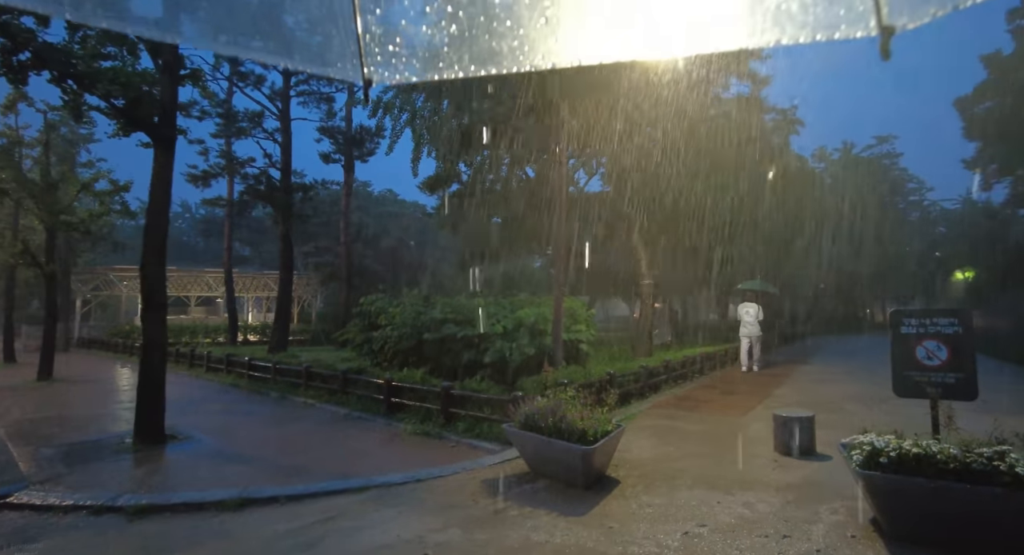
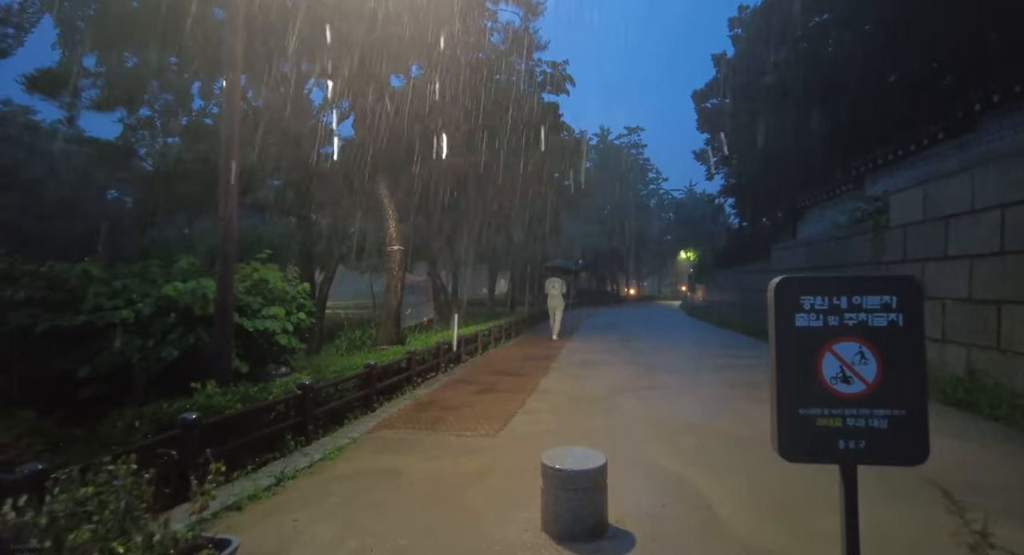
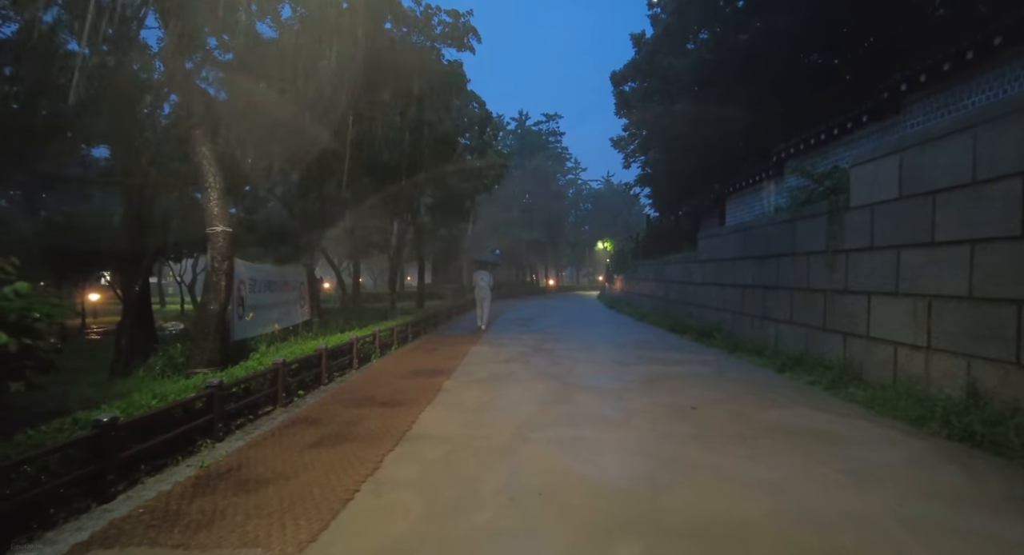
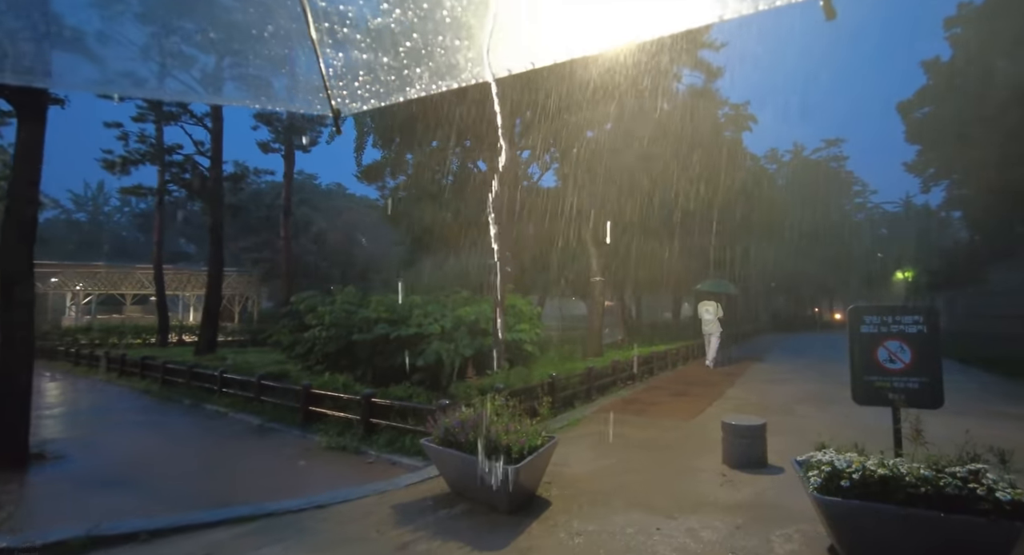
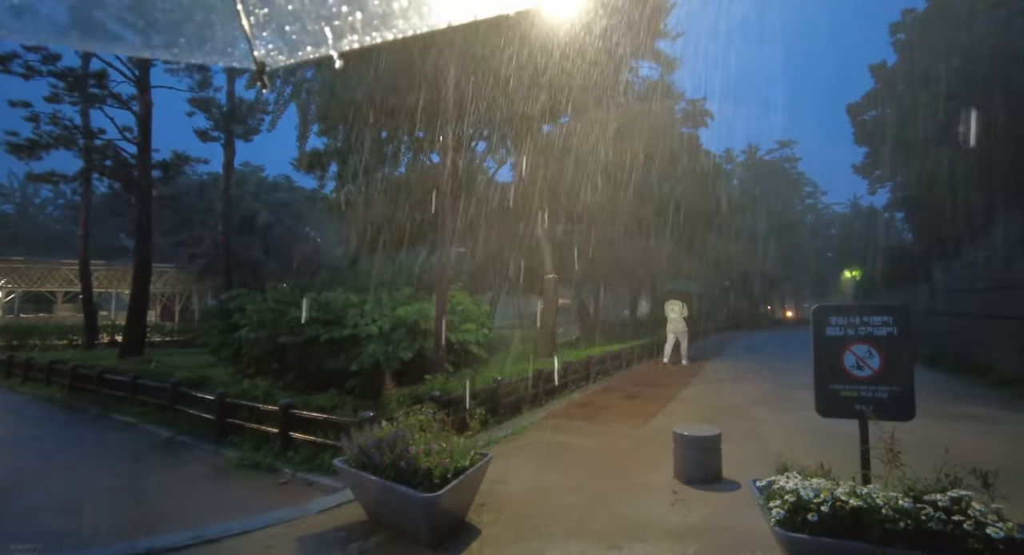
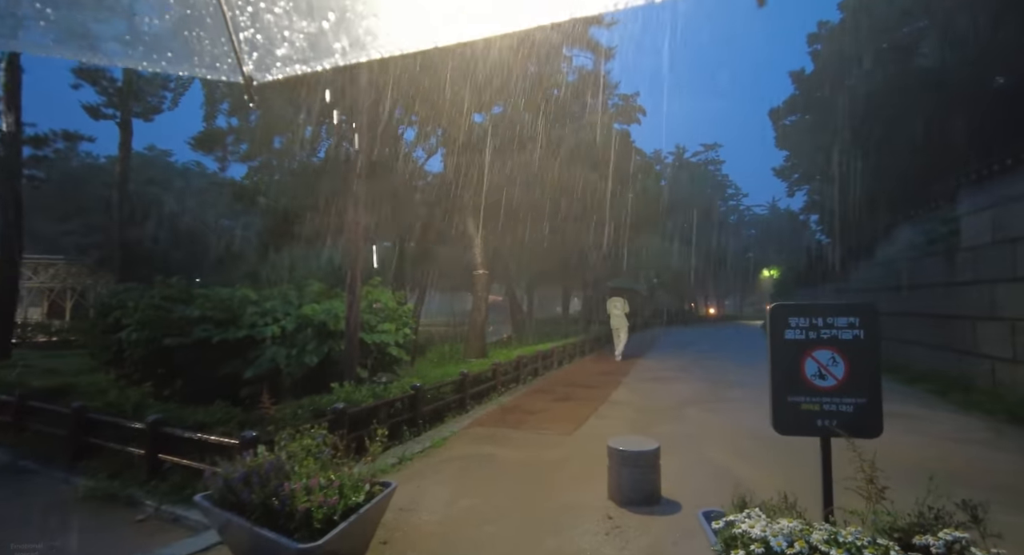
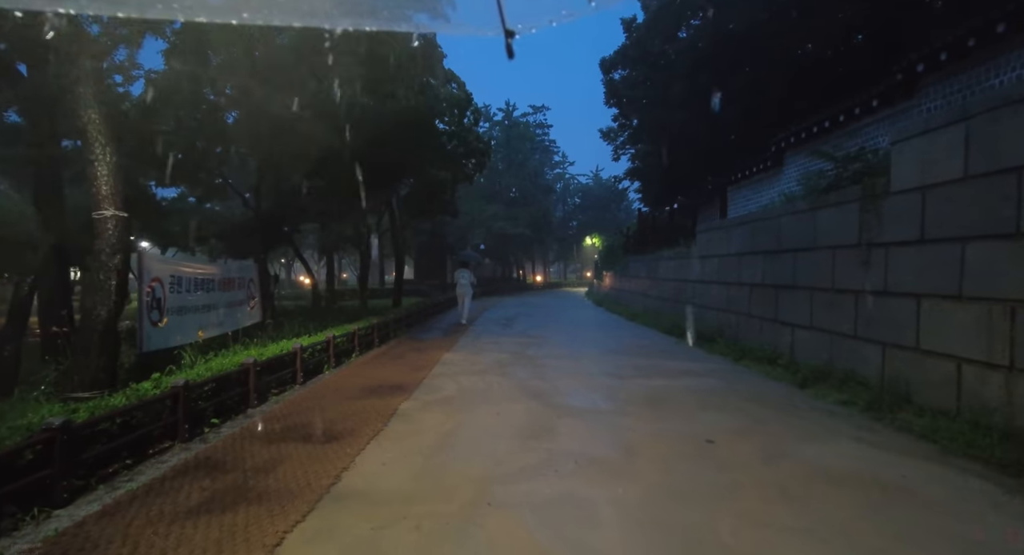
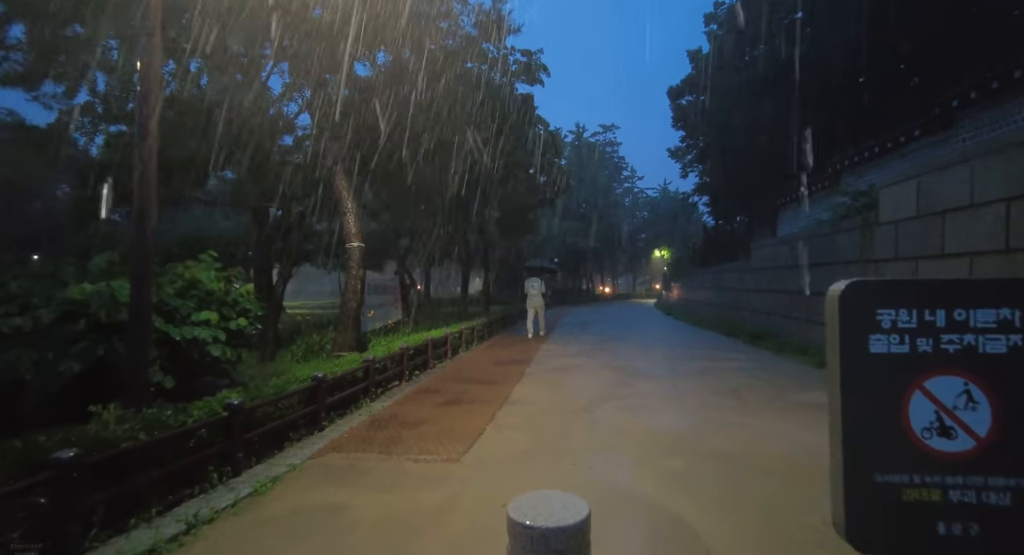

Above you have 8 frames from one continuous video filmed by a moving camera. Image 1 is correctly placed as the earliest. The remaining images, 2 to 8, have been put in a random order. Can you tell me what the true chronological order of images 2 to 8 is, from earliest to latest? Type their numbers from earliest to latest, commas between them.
4, 5, 6, 2, 8, 3, 7
